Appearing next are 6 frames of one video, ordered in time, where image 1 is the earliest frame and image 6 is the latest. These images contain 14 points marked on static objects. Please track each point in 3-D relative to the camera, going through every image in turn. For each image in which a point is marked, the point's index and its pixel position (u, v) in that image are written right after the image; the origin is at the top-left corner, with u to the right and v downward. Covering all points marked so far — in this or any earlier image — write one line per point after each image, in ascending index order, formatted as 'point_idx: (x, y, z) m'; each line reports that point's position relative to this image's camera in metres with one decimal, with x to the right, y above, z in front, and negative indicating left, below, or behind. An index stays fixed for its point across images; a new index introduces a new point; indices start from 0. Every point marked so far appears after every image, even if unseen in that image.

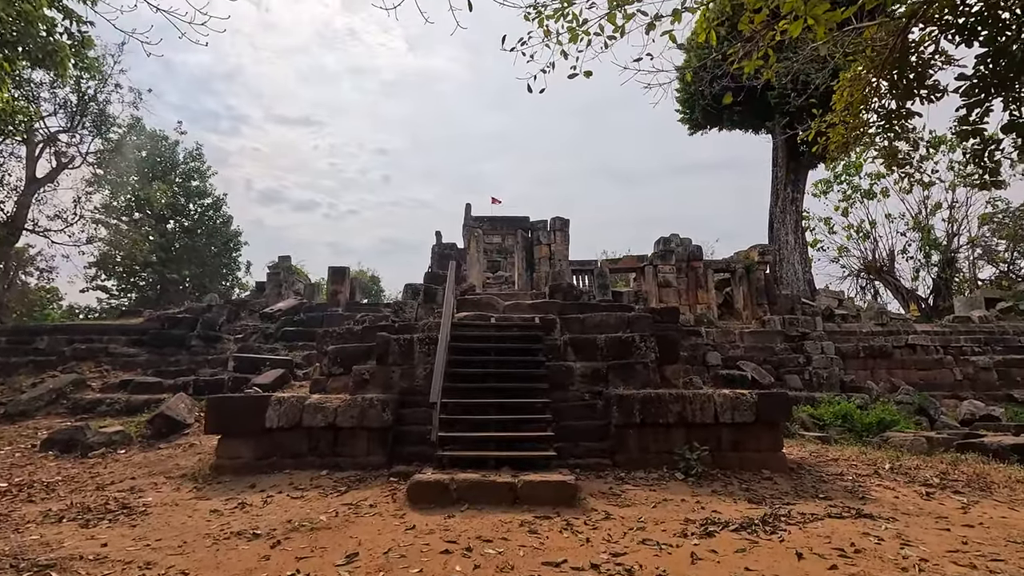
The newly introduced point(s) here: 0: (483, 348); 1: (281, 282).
0: (-0.4, -0.8, +6.7) m
1: (-7.8, +0.2, +18.0) m
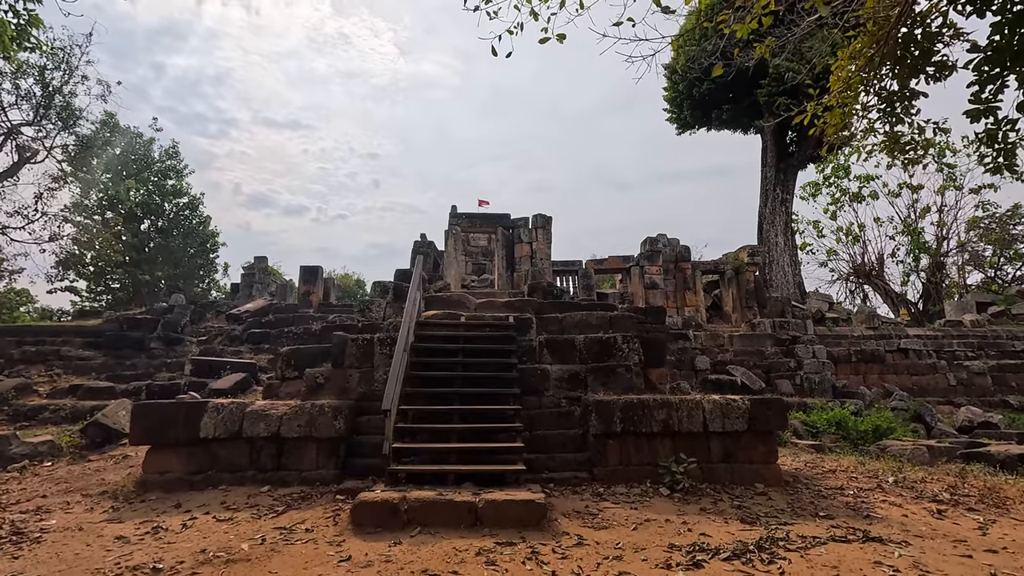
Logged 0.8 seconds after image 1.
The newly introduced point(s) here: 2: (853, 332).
0: (-0.7, -0.7, +6.1) m
1: (-8.4, +0.2, +17.2) m
2: (+9.1, -1.2, +14.0) m
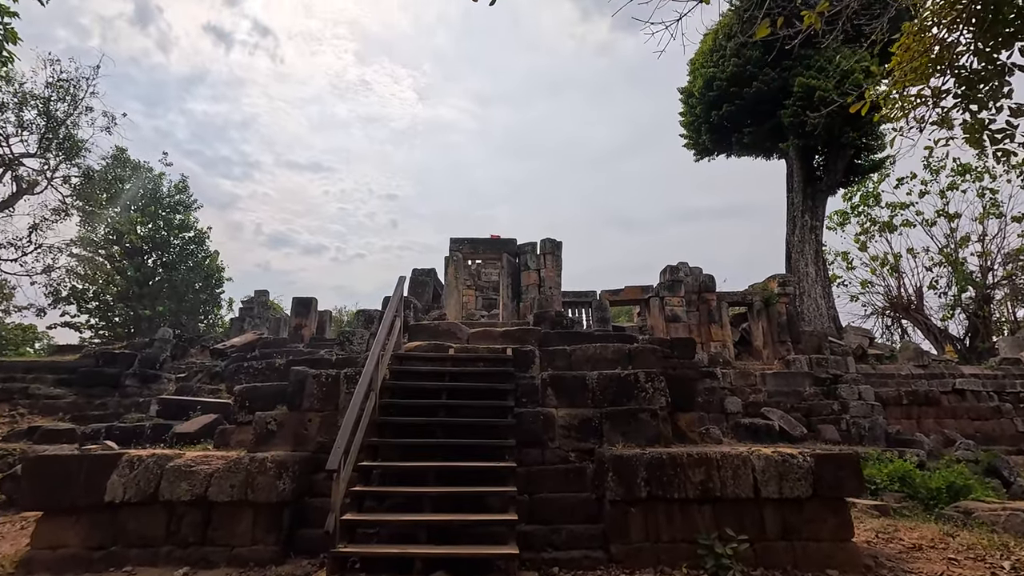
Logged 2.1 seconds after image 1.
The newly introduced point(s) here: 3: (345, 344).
0: (-0.7, -1.0, +5.0) m
1: (-8.1, -0.9, +16.4) m
2: (+9.3, -2.0, +12.6) m
3: (-2.3, -0.8, +7.3) m
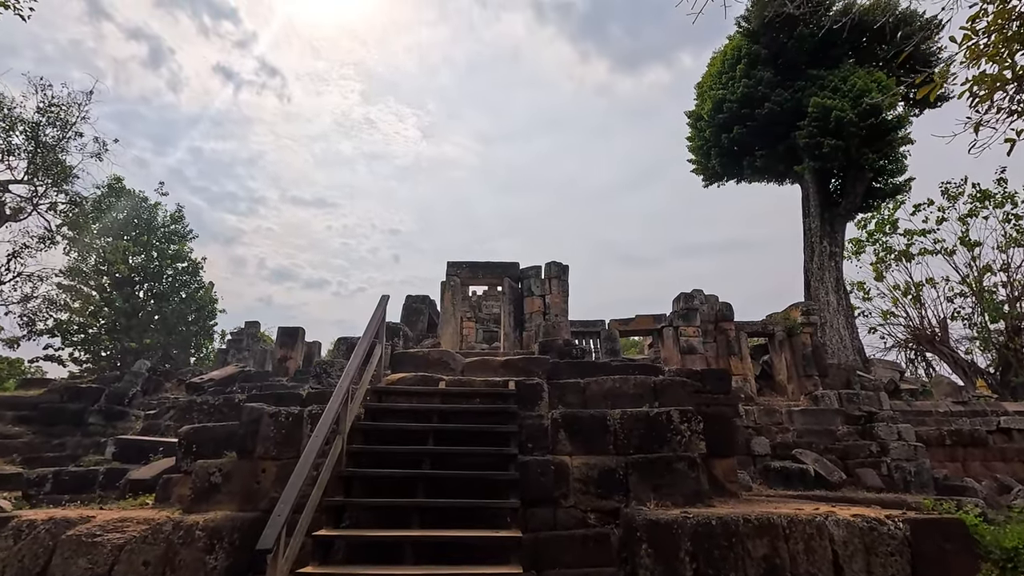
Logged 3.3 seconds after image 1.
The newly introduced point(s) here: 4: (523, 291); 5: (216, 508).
0: (-0.7, -1.1, +4.0) m
1: (-8.0, -1.8, +15.4) m
2: (+9.3, -2.6, +11.5) m
3: (-2.3, -1.1, +6.3) m
4: (+0.2, -0.1, +10.1) m
5: (-2.2, -1.6, +3.8) m
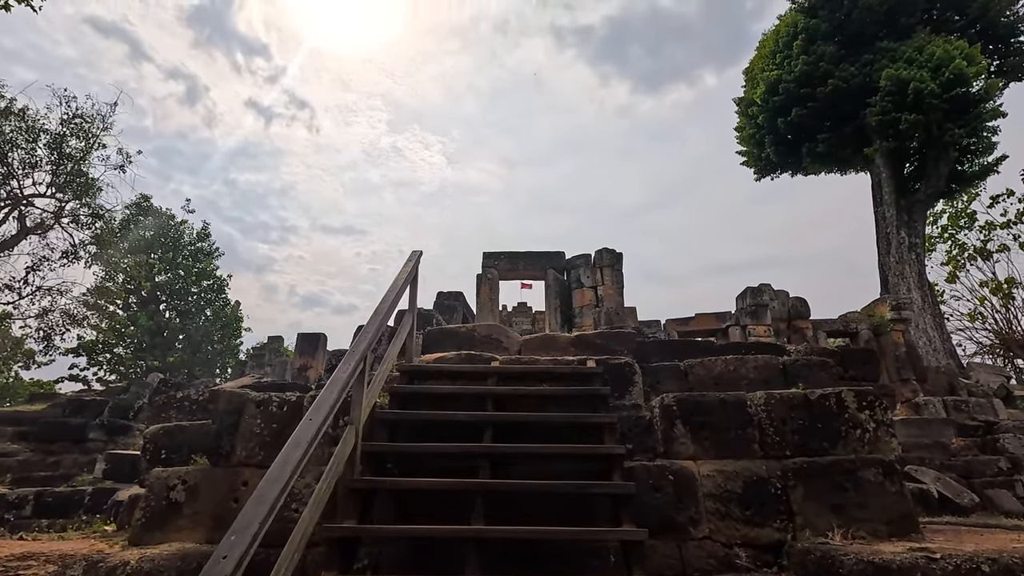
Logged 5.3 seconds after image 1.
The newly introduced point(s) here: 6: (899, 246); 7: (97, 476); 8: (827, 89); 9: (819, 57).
0: (-0.2, -0.7, +2.8) m
1: (-7.0, -2.0, +14.4) m
2: (+10.2, -2.3, +9.7) m
3: (-1.7, -0.8, +5.1) m
4: (+1.0, +0.1, +8.8) m
5: (-1.7, -1.2, +2.6) m
6: (+9.5, +1.0, +12.9) m
7: (-5.9, -2.7, +7.5) m
8: (+7.7, +4.8, +12.8) m
9: (+7.6, +5.8, +13.1) m
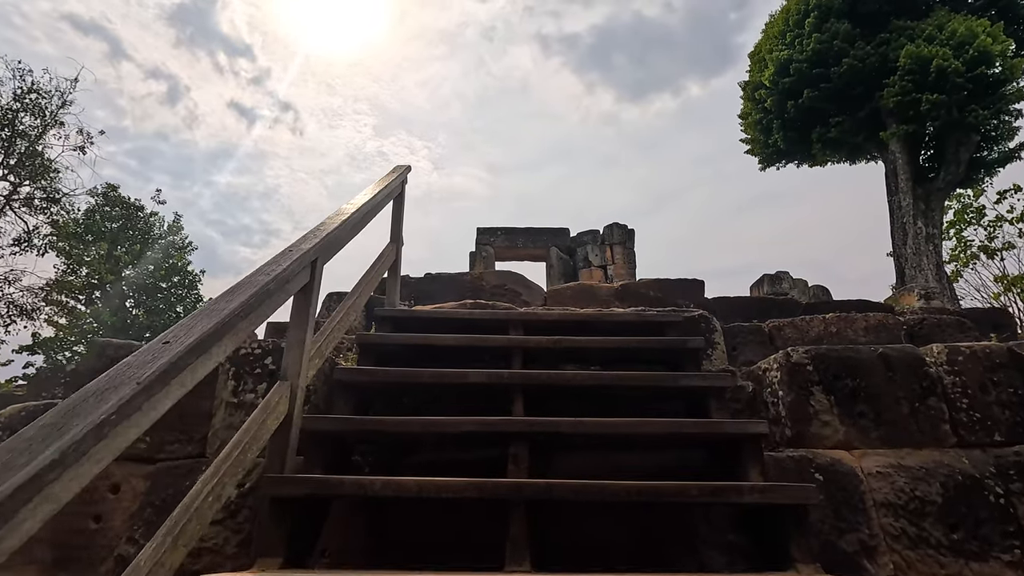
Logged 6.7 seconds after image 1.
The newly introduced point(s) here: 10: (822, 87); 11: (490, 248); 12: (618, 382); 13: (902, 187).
0: (-0.1, -0.3, +1.7) m
1: (-7.2, -1.7, +13.2) m
2: (+10.1, -2.1, +8.9) m
3: (-1.6, -0.5, +4.0) m
4: (+1.0, +0.4, +7.8) m
5: (-1.5, -0.8, +1.5) m
6: (+9.4, +1.2, +12.2) m
7: (-5.9, -2.3, +6.2) m
8: (+7.6, +5.0, +12.0) m
9: (+7.5, +6.0, +12.4) m
10: (+7.4, +4.8, +12.5) m
11: (-0.3, +0.6, +7.9) m
12: (+0.3, -0.3, +1.6) m
13: (+9.2, +2.3, +12.4) m
